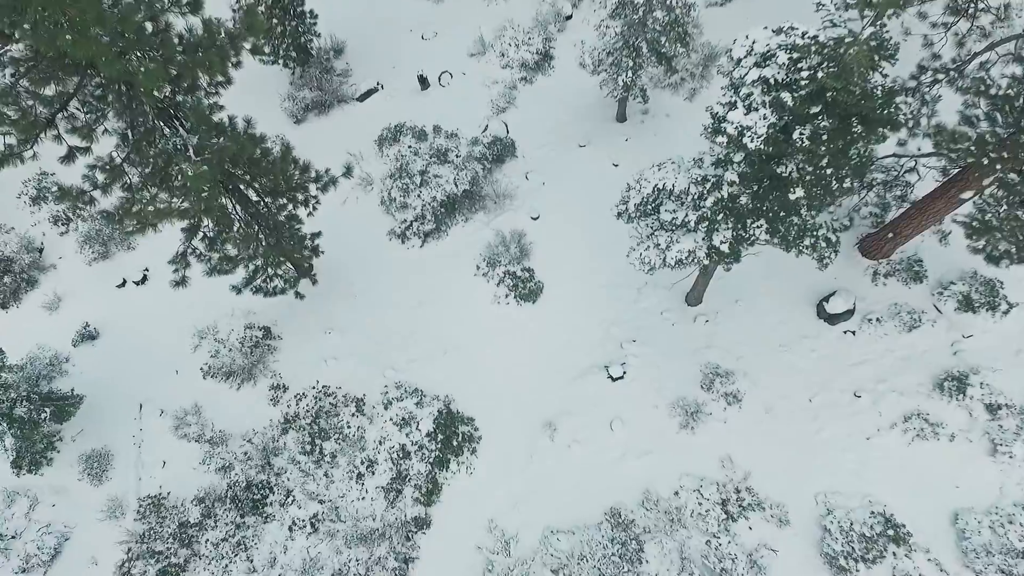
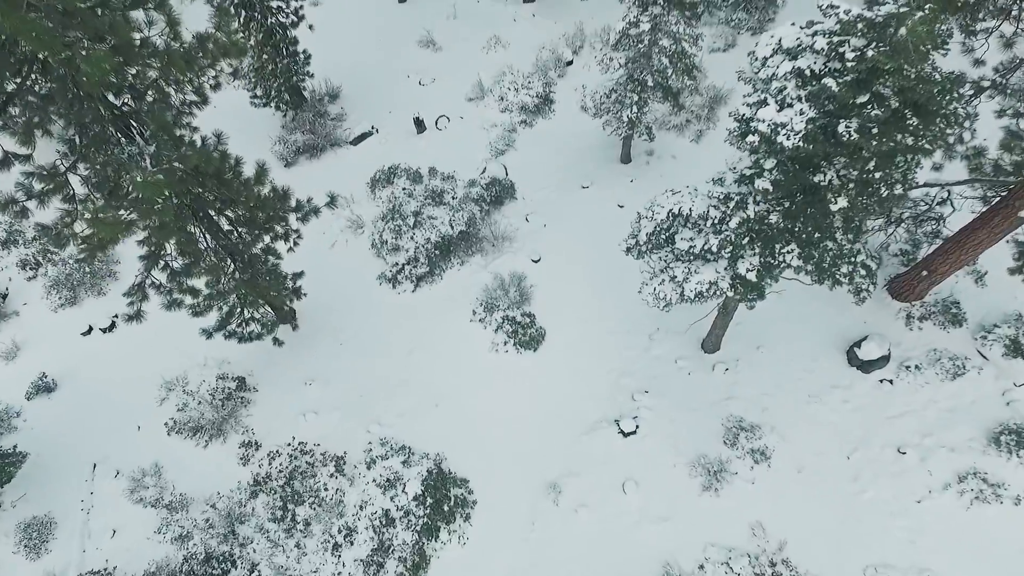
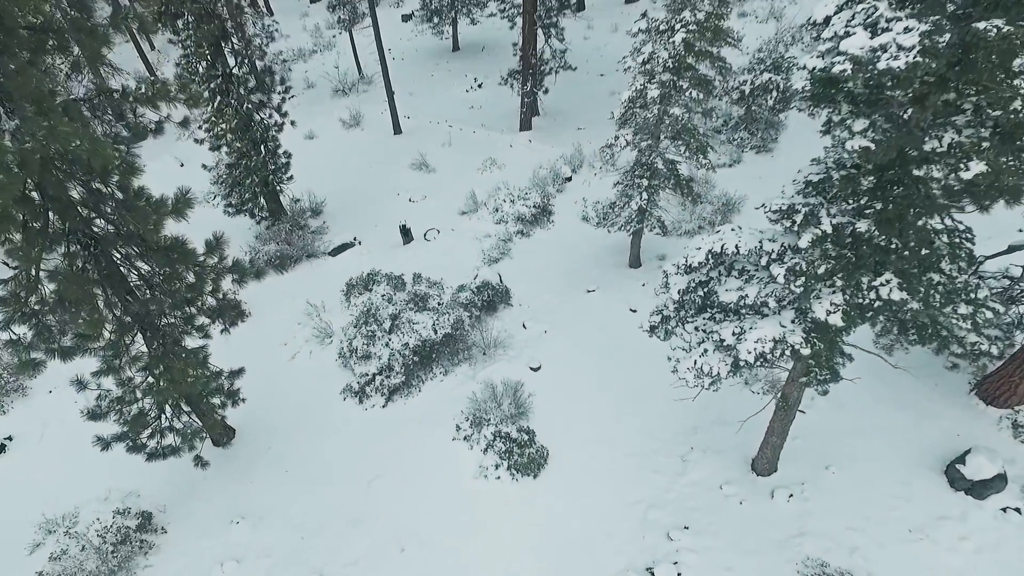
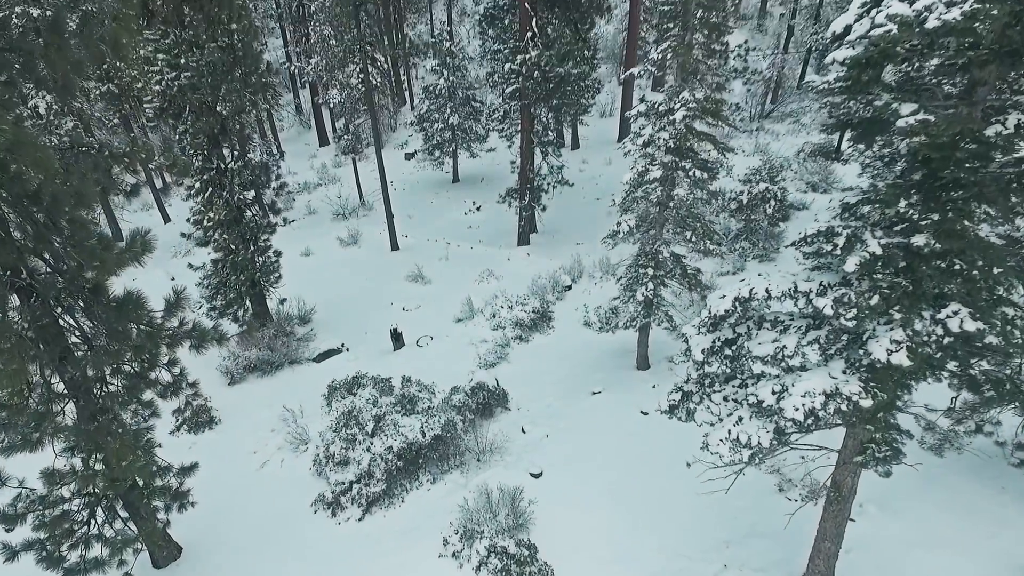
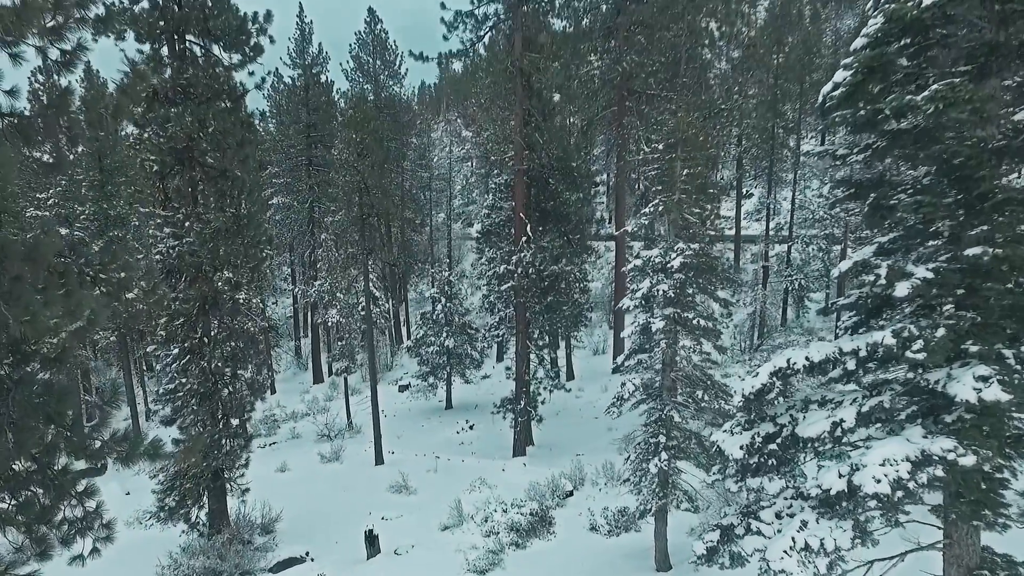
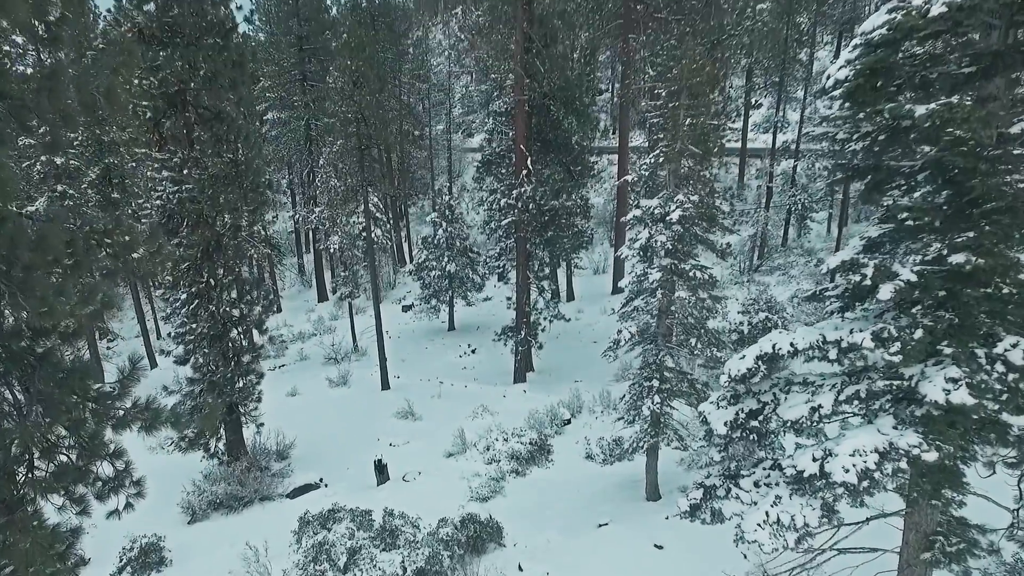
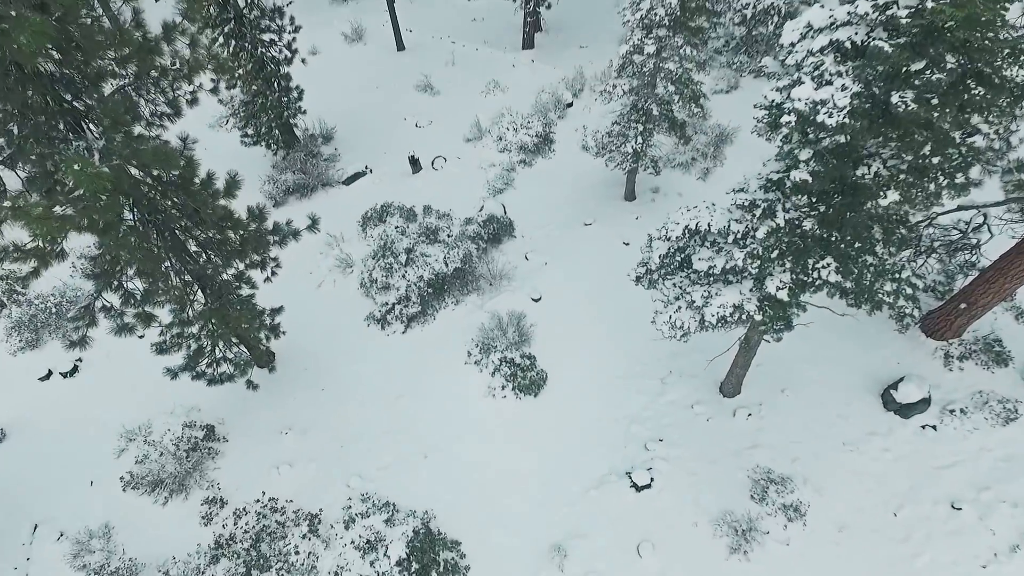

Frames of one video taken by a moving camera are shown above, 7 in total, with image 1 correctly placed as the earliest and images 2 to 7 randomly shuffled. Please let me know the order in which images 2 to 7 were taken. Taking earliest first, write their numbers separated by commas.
2, 7, 3, 4, 6, 5
